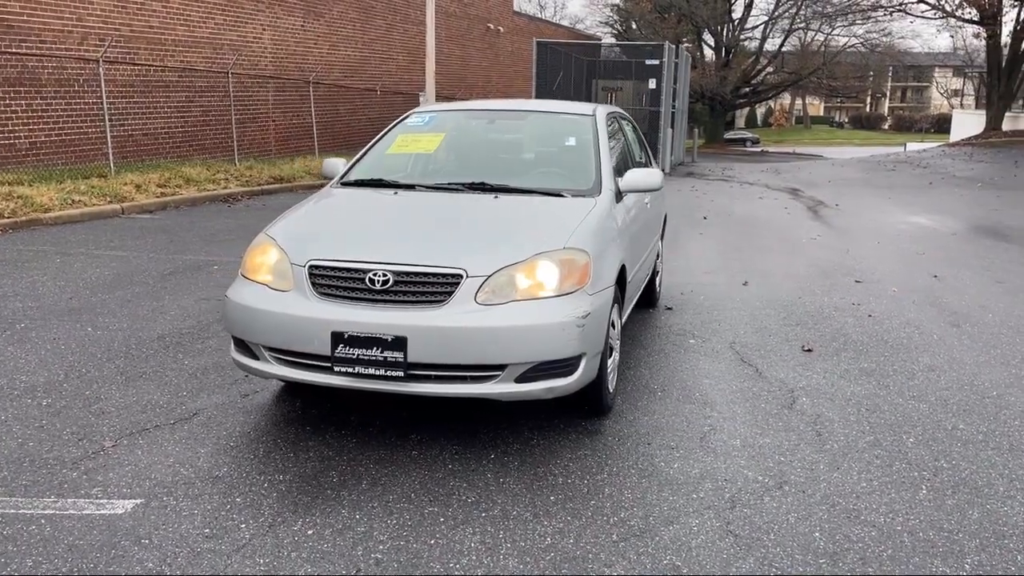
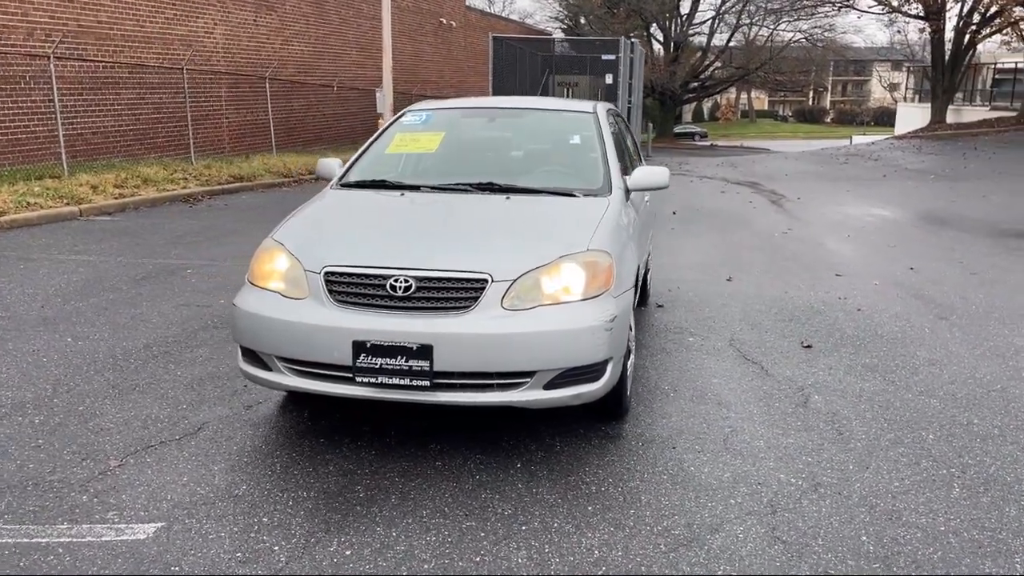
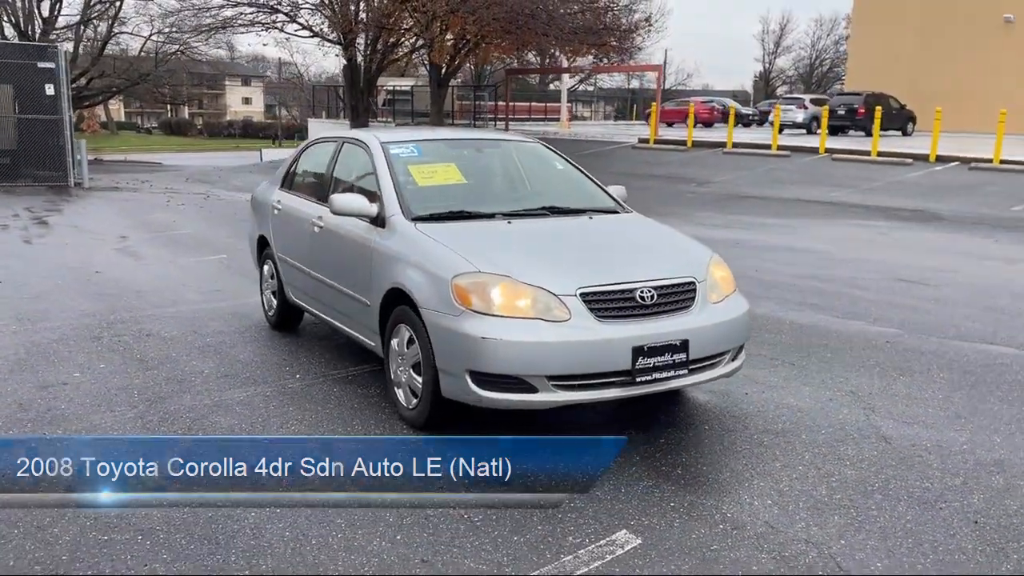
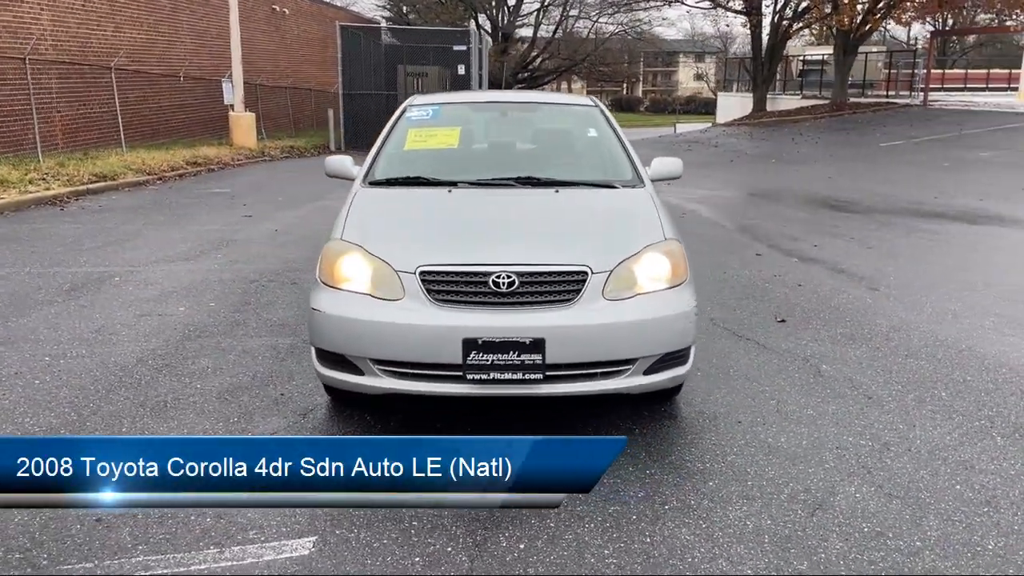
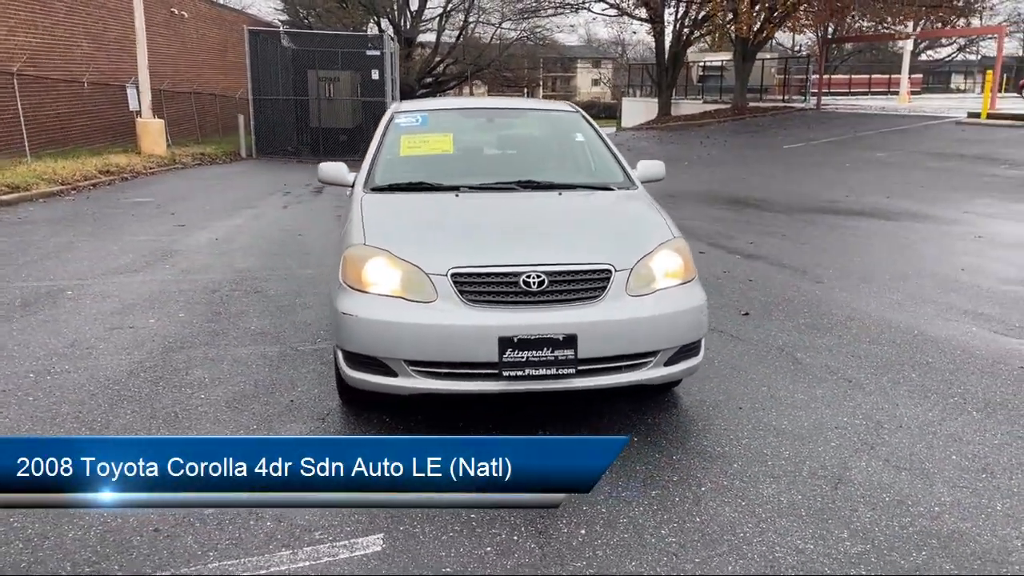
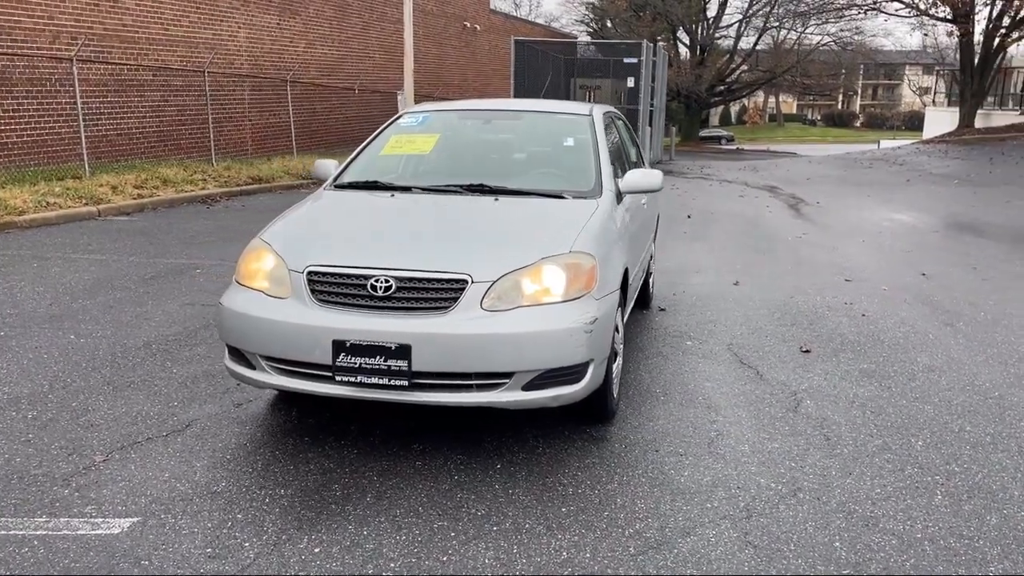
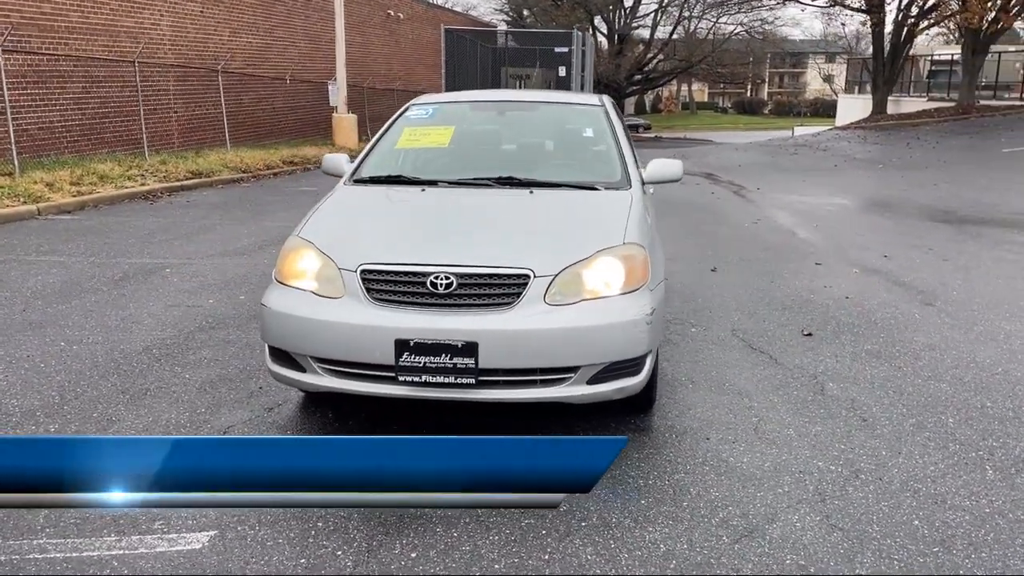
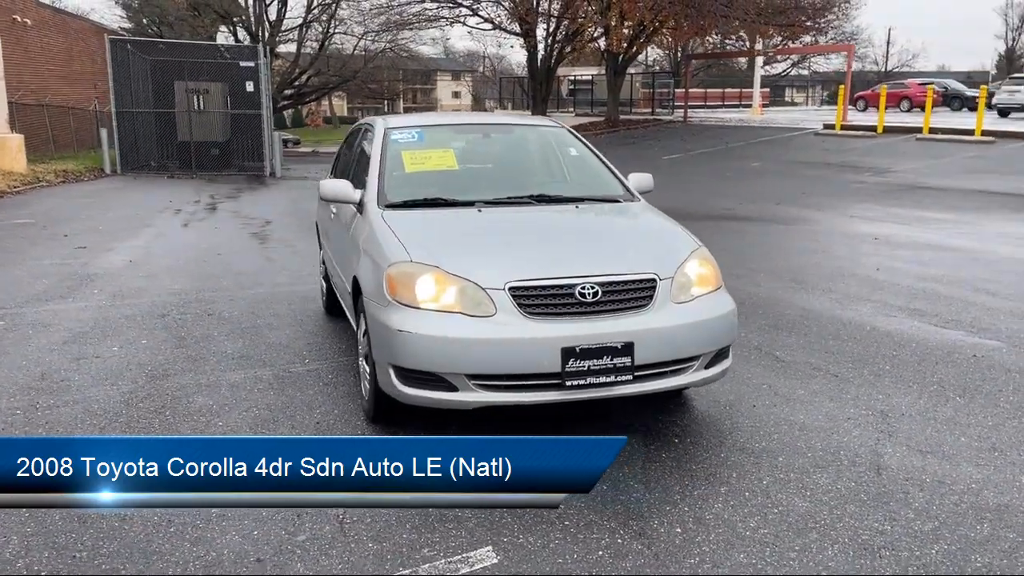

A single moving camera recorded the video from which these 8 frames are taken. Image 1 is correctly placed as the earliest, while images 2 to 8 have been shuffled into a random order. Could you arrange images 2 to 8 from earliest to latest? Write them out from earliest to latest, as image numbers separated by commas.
6, 2, 7, 4, 5, 8, 3
